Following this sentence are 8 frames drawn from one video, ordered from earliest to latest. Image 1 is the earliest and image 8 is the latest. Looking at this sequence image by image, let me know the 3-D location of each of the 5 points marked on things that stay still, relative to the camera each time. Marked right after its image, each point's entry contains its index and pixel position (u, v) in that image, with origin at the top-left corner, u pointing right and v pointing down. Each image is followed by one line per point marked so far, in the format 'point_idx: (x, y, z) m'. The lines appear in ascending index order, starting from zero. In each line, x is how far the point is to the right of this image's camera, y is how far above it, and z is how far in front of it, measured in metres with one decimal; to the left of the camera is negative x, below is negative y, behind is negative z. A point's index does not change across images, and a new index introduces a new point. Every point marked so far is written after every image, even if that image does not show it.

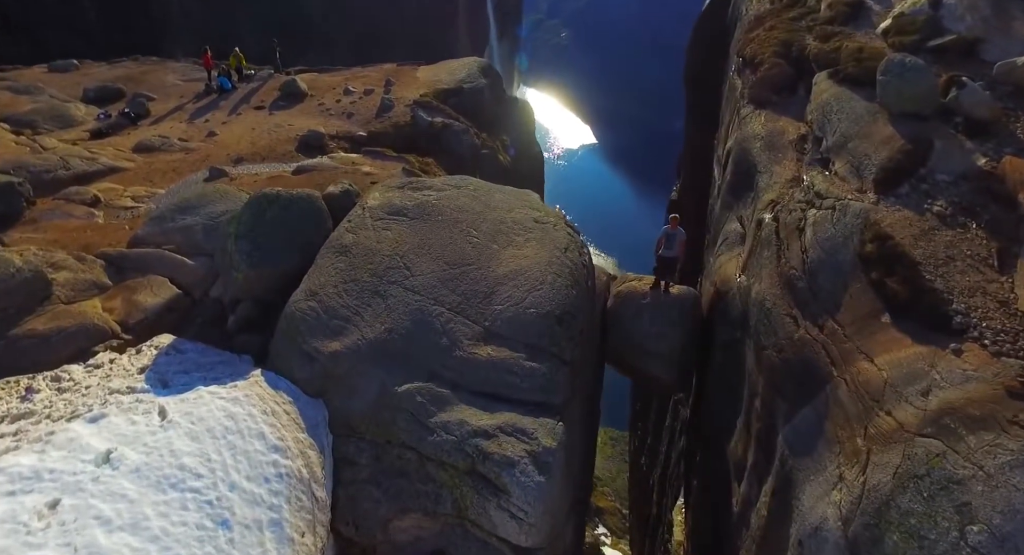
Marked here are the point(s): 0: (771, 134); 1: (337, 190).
0: (+4.3, +2.4, +10.2) m
1: (-2.5, +1.2, +8.6) m
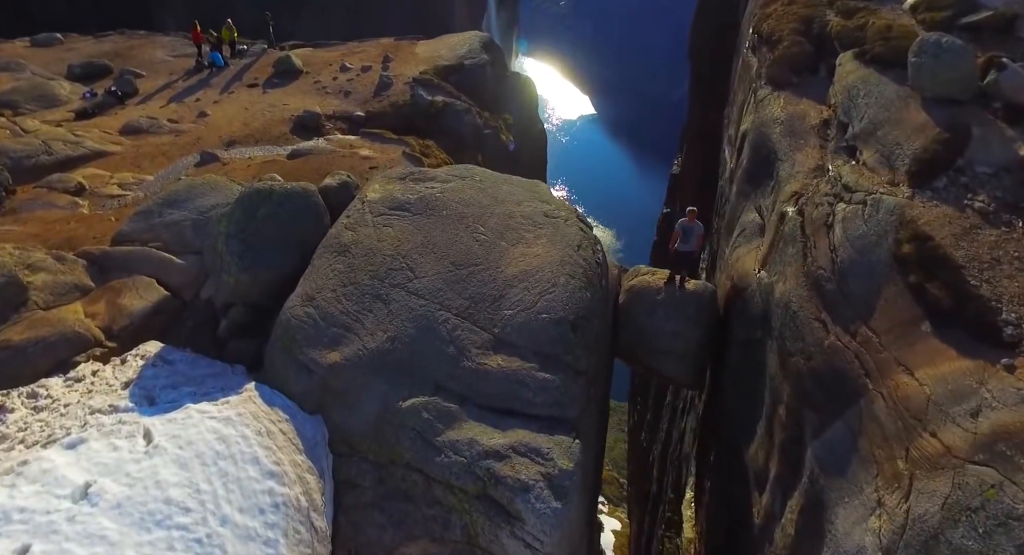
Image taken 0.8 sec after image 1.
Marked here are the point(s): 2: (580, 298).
0: (+4.4, +2.5, +9.6) m
1: (-2.4, +1.2, +8.1) m
2: (+0.7, -0.2, +6.4) m
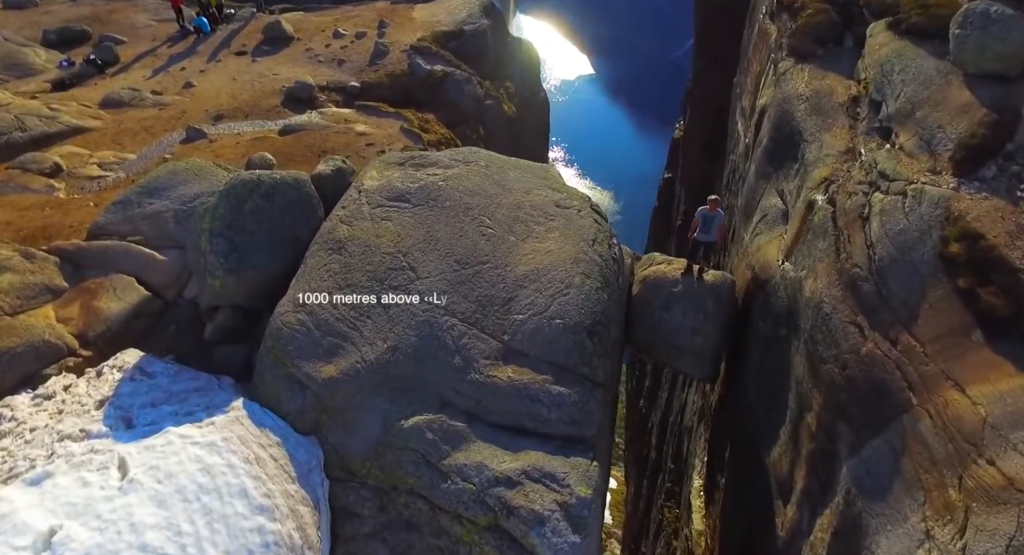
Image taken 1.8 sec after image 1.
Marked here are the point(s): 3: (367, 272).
0: (+4.5, +2.7, +9.0) m
1: (-2.3, +1.3, +7.5) m
2: (+0.8, -0.2, +5.9) m
3: (-1.4, 0.0, +6.0) m
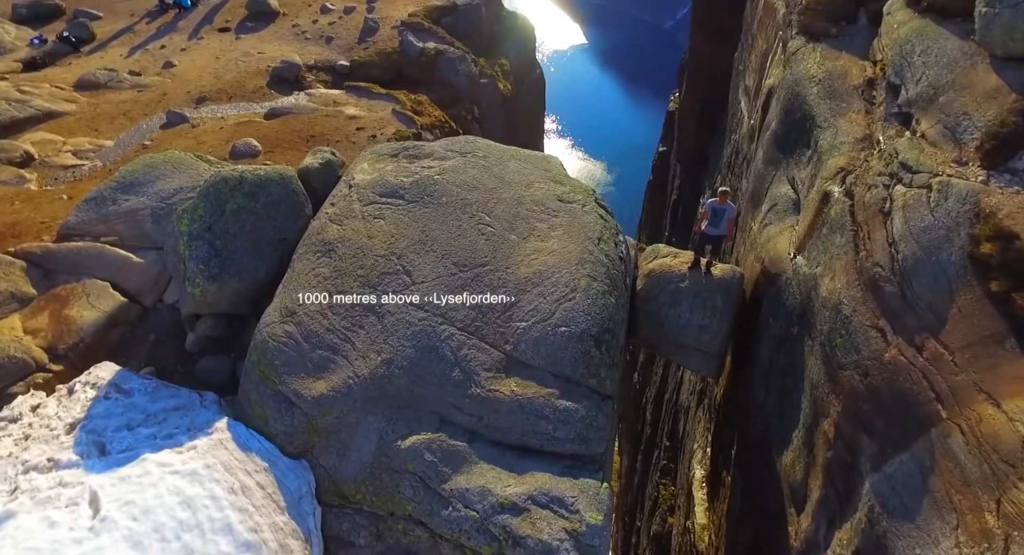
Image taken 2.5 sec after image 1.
0: (+4.5, +2.8, +8.5) m
1: (-2.3, +1.3, +7.0) m
2: (+0.8, -0.2, +5.6) m
3: (-1.4, 0.0, +5.6) m
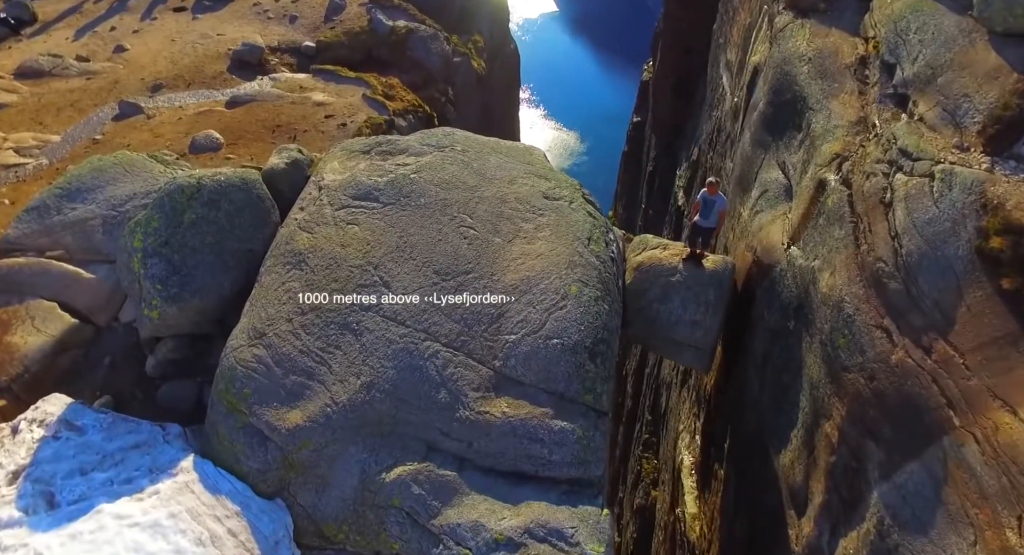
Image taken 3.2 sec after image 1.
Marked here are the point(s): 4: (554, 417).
0: (+4.2, +3.0, +8.2) m
1: (-2.5, +1.2, +6.5) m
2: (+0.7, -0.3, +5.2) m
3: (-1.5, -0.1, +5.2) m
4: (+0.3, -1.1, +4.7) m
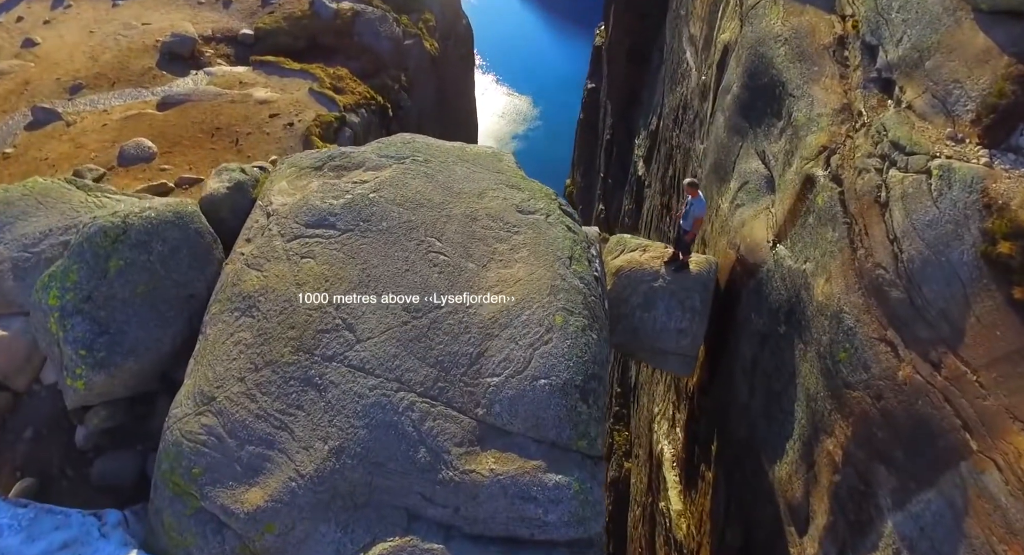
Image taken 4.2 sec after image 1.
0: (+3.7, +3.1, +7.8) m
1: (-2.8, +0.9, +5.8) m
2: (+0.6, -0.5, +4.7) m
3: (-1.7, -0.5, +4.6) m
4: (+0.3, -1.3, +4.3) m
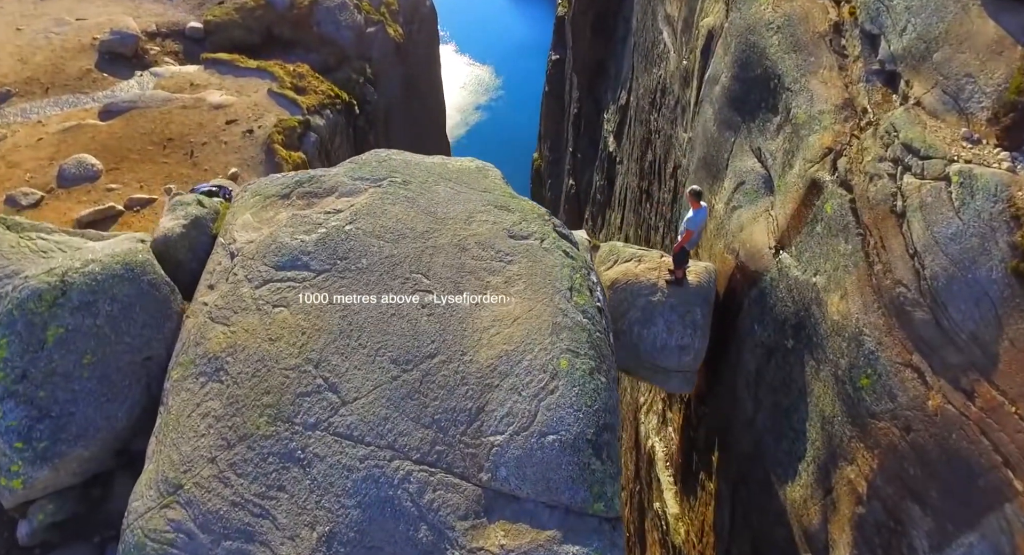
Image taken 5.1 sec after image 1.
0: (+3.4, +3.1, +7.3) m
1: (-2.9, +0.5, +5.1) m
2: (+0.6, -0.8, +4.3) m
3: (-1.7, -0.9, +4.0) m
4: (+0.3, -1.7, +3.9) m
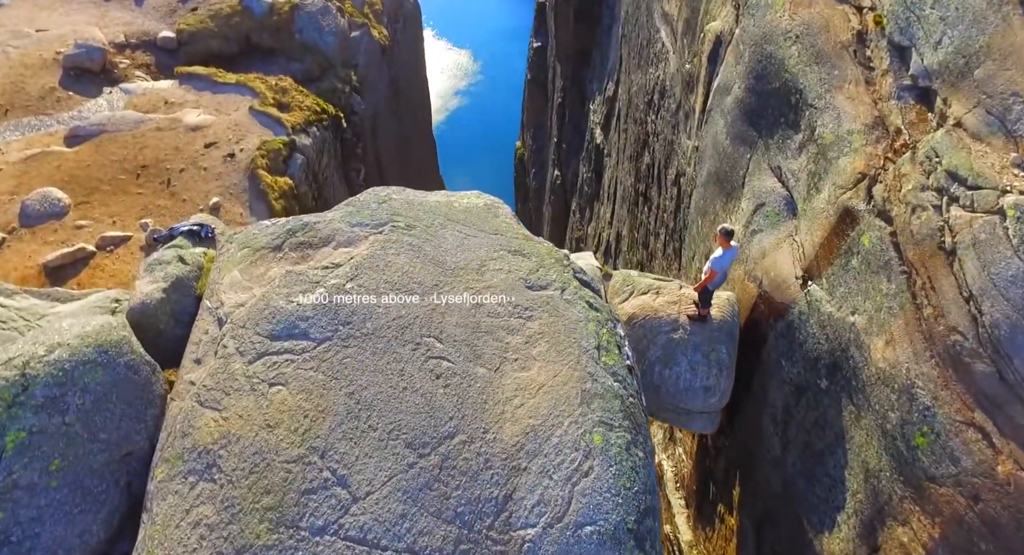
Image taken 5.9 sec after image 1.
0: (+3.4, +2.8, +6.9) m
1: (-2.7, 0.0, +4.6) m
2: (+0.8, -1.2, +3.9) m
3: (-1.5, -1.3, +3.5) m
4: (+0.6, -2.1, +3.4) m
